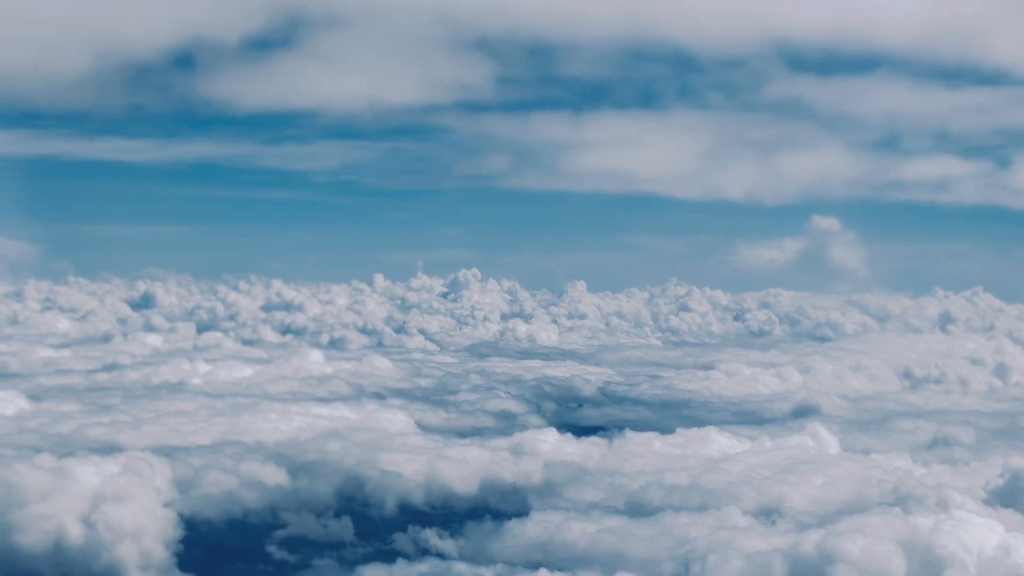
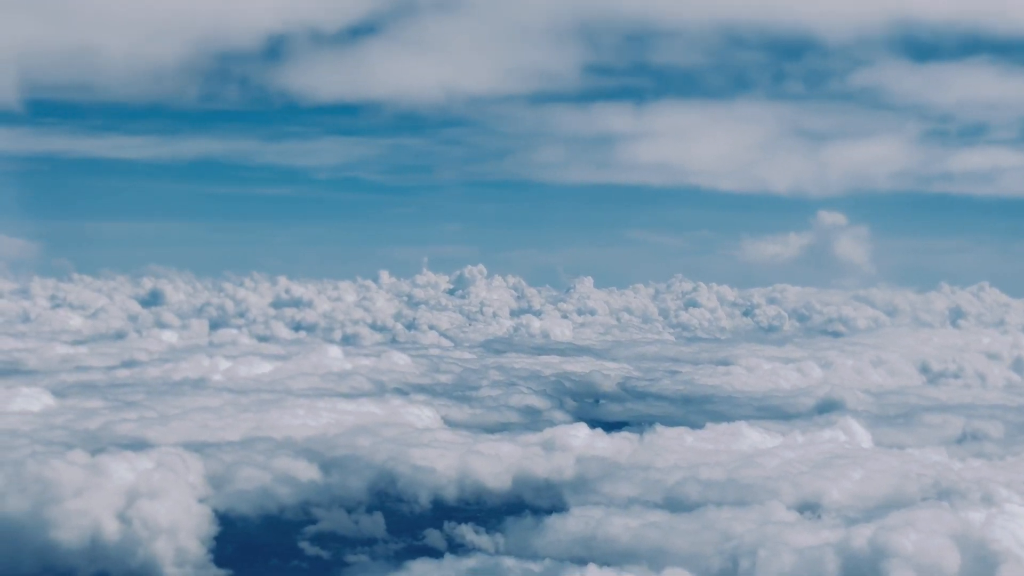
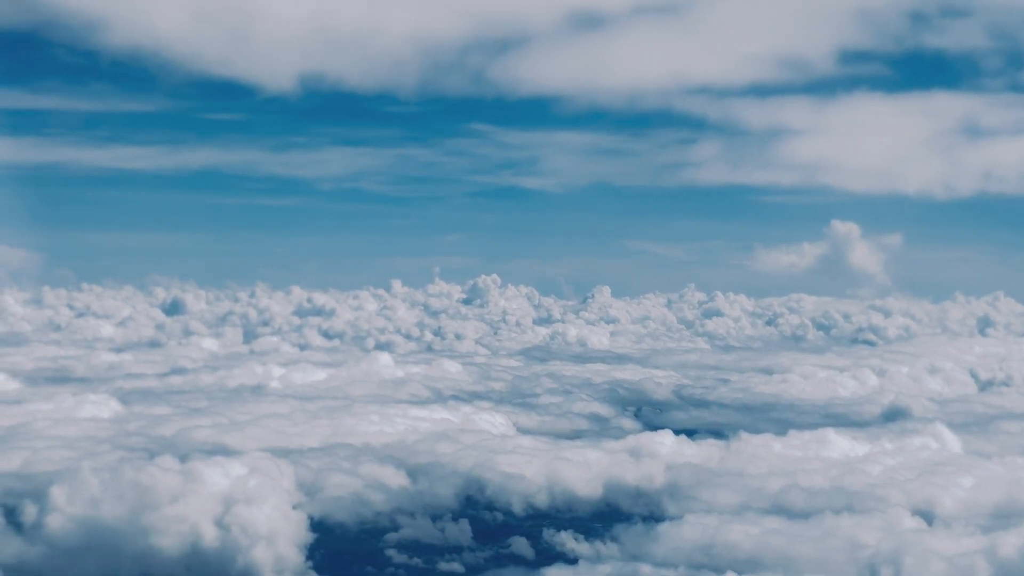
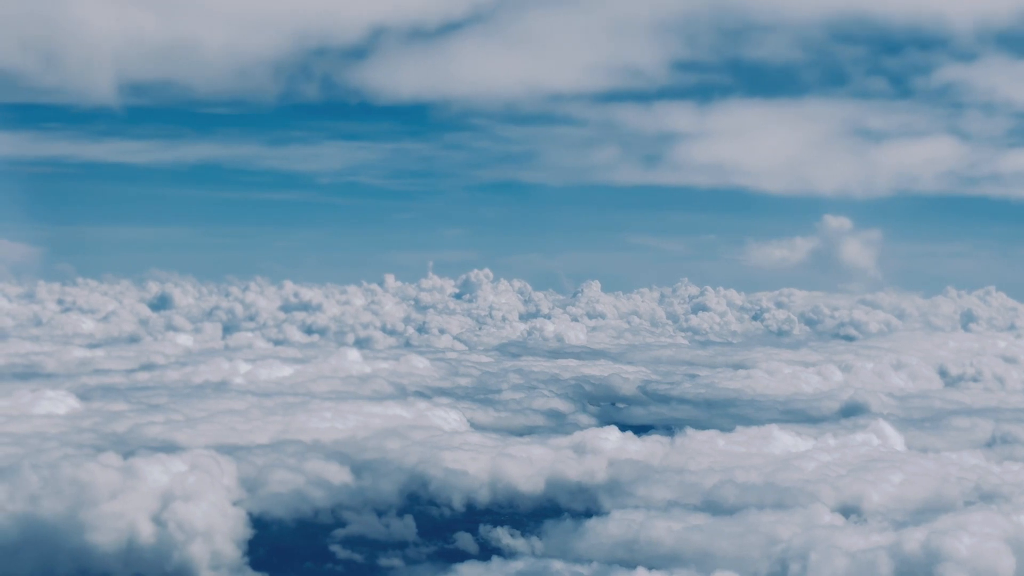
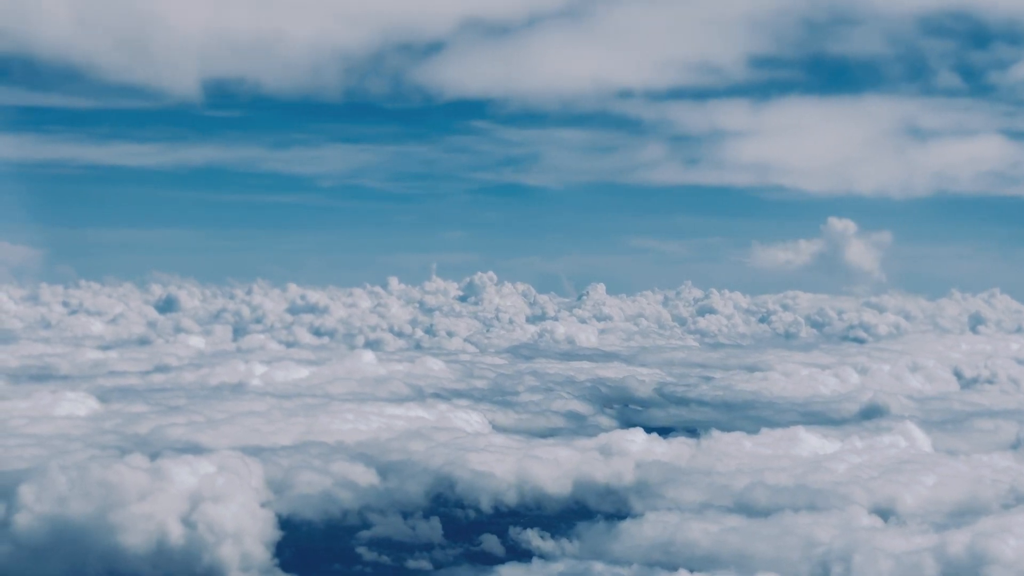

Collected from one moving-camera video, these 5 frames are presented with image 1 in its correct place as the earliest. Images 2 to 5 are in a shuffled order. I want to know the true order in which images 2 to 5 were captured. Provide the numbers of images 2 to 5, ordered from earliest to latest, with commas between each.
2, 4, 5, 3
